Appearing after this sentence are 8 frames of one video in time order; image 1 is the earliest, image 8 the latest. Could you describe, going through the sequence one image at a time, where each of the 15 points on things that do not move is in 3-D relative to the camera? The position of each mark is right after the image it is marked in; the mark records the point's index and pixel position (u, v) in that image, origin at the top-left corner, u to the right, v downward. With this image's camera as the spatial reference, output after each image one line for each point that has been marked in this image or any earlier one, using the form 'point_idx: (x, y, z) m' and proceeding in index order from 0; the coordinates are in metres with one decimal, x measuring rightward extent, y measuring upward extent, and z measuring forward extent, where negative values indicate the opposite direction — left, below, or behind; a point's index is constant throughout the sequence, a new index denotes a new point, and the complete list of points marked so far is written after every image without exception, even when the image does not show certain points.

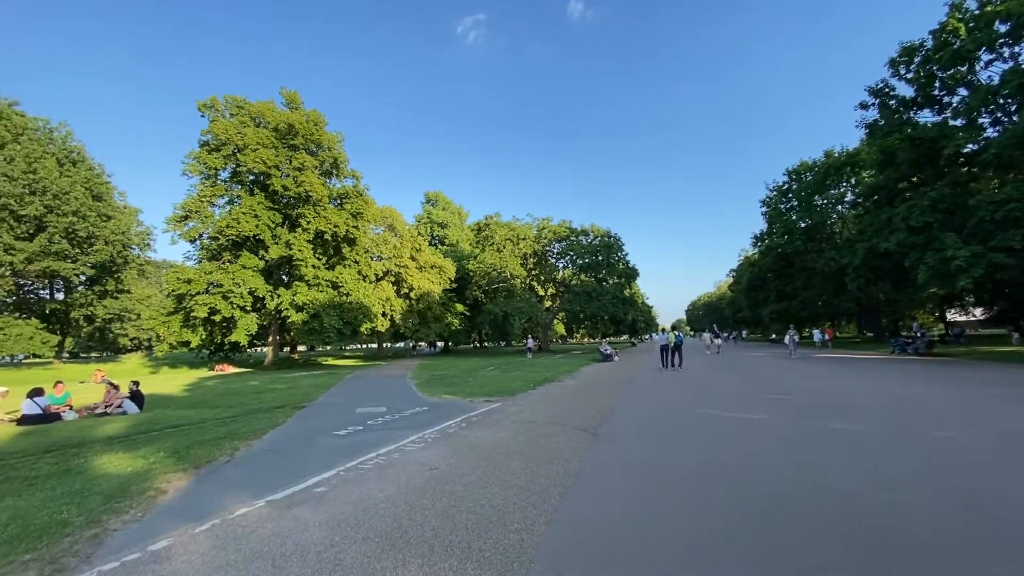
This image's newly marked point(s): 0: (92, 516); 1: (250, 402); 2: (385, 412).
0: (-4.8, -2.6, +5.5) m
1: (-9.0, -3.9, +16.7) m
2: (-3.4, -3.3, +12.7) m
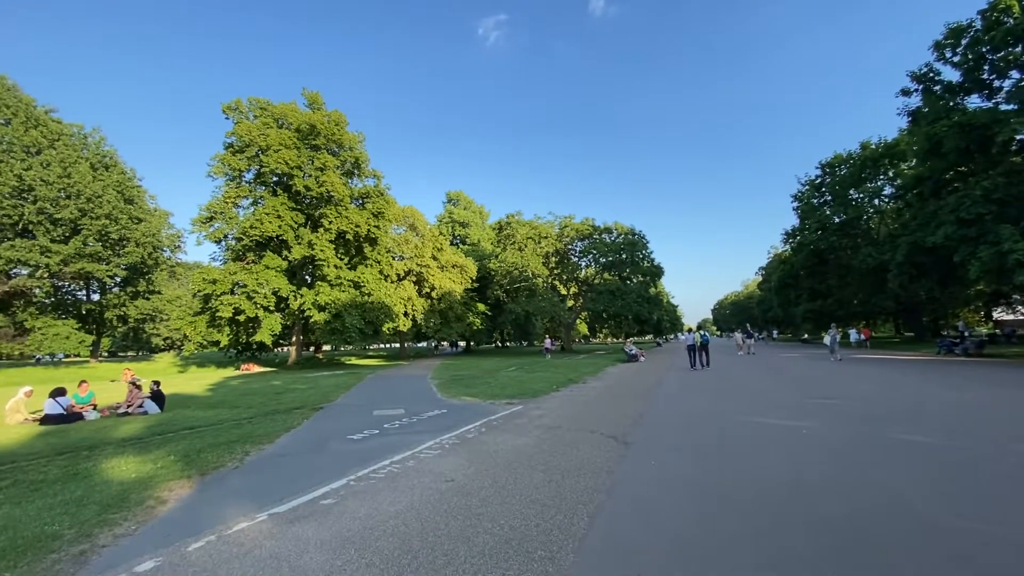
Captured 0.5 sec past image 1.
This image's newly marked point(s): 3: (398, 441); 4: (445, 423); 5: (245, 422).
0: (-4.5, -2.6, +5.1) m
1: (-8.3, -3.9, +16.5) m
2: (-2.8, -3.2, +12.3) m
3: (-2.2, -3.0, +9.4) m
4: (-1.5, -3.1, +11.0) m
5: (-6.7, -3.4, +12.2) m
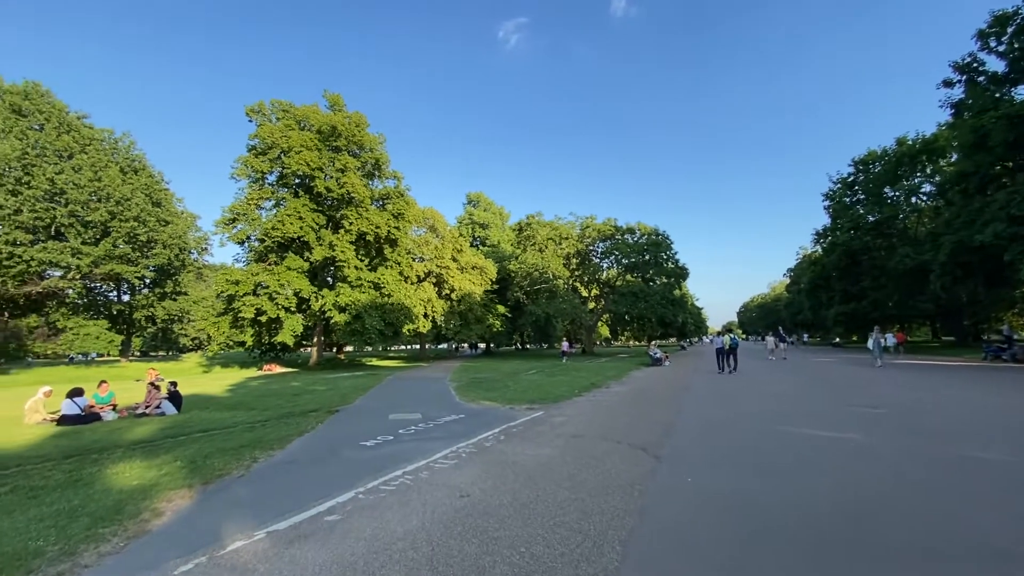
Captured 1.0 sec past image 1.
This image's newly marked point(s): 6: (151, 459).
0: (-4.3, -2.5, +4.7) m
1: (-7.6, -3.9, +16.2) m
2: (-2.3, -3.2, +11.8) m
3: (-1.8, -3.0, +8.9) m
4: (-1.1, -3.1, +10.4) m
5: (-6.2, -3.4, +11.9) m
6: (-6.3, -3.0, +8.4) m
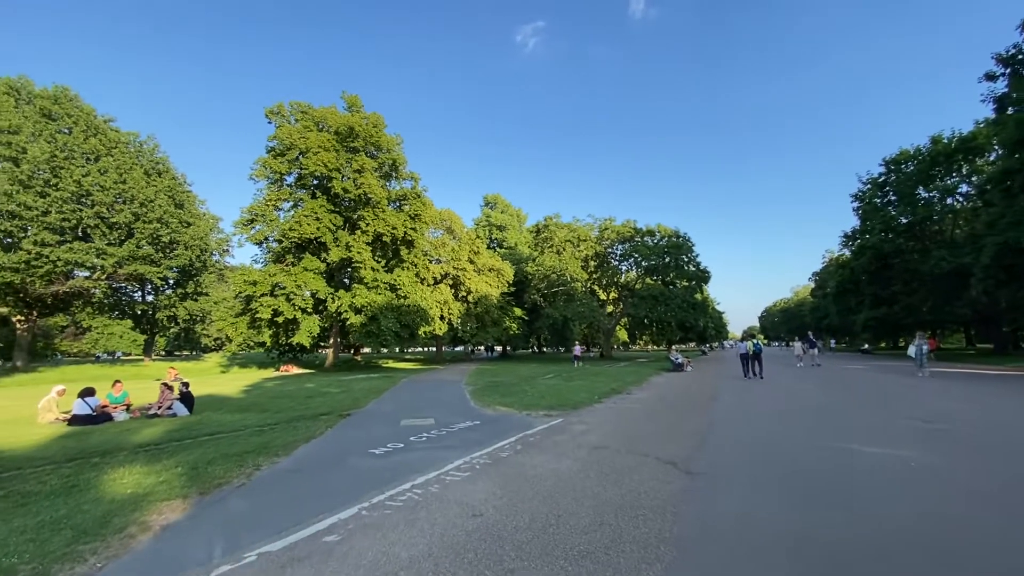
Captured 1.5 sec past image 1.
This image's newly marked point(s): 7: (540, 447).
0: (-4.2, -2.5, +4.3) m
1: (-7.0, -3.9, +15.9) m
2: (-1.9, -3.2, +11.3) m
3: (-1.5, -2.9, +8.4) m
4: (-0.7, -3.1, +9.9) m
5: (-5.8, -3.3, +11.5) m
6: (-6.0, -2.9, +8.1) m
7: (+0.5, -2.9, +8.8) m
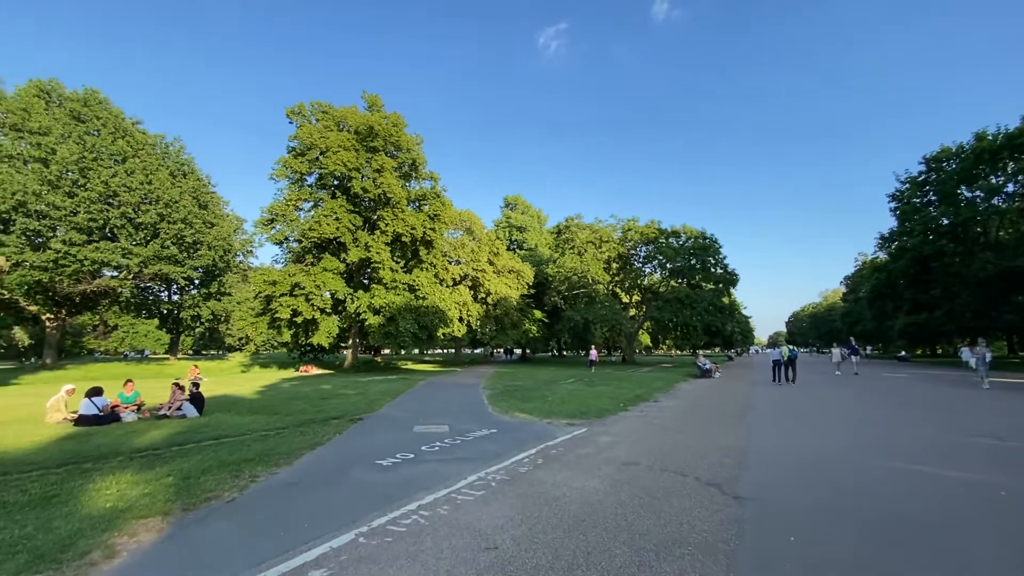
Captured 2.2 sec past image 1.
0: (-4.0, -2.4, +3.6) m
1: (-6.4, -3.9, +15.3) m
2: (-1.4, -3.2, +10.5) m
3: (-1.2, -2.9, +7.6) m
4: (-0.4, -3.0, +9.1) m
5: (-5.4, -3.3, +10.9) m
6: (-5.7, -2.9, +7.5) m
7: (+0.8, -2.8, +7.9) m
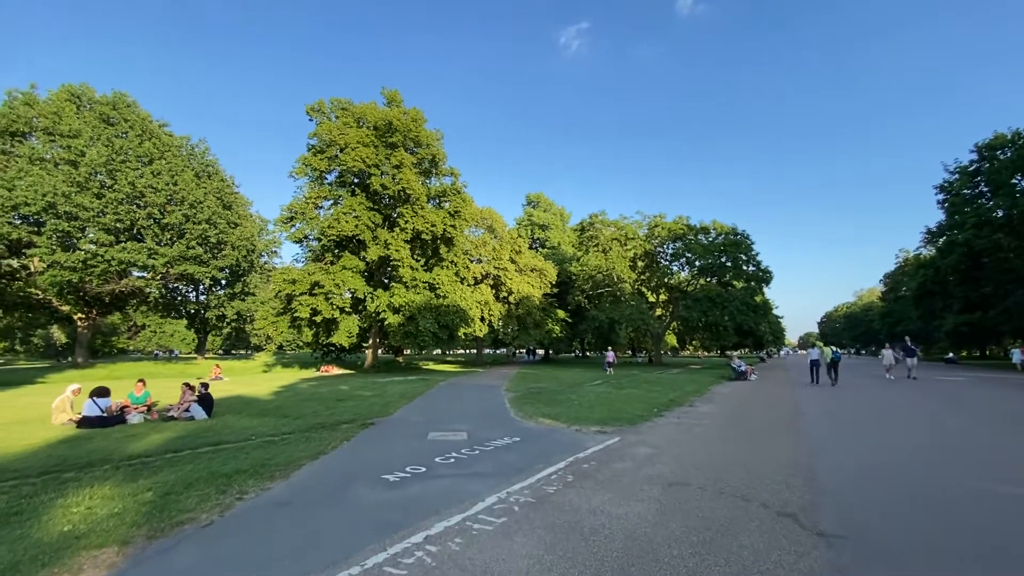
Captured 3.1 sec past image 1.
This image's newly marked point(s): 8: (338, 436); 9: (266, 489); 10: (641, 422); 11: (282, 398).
0: (-3.9, -2.2, +2.8) m
1: (-5.7, -3.7, +14.6) m
2: (-1.0, -3.1, +9.5) m
3: (-0.9, -2.7, +6.6) m
4: (+0.1, -2.9, +8.0) m
5: (-4.9, -3.1, +10.1) m
6: (-5.4, -2.7, +6.7) m
7: (+1.2, -2.7, +6.8) m
8: (-3.7, -3.1, +10.3) m
9: (-3.4, -2.7, +6.6) m
10: (+3.3, -3.4, +12.3) m
11: (-9.1, -4.4, +19.1) m
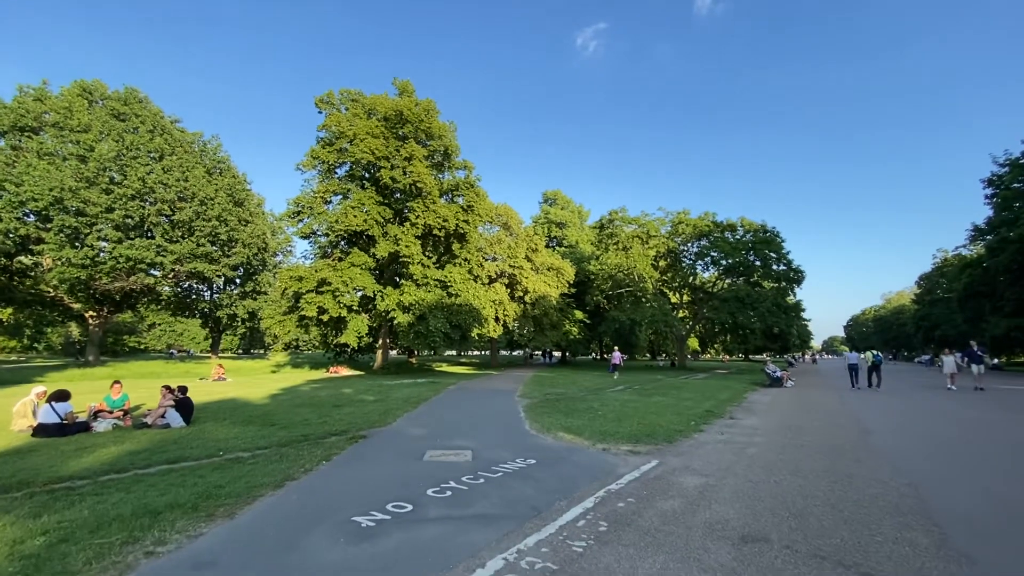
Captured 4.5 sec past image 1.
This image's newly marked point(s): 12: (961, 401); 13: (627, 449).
0: (-3.8, -2.0, +1.1) m
1: (-5.3, -3.6, +13.0) m
2: (-0.7, -2.9, +7.8) m
3: (-0.7, -2.5, +4.8) m
4: (+0.2, -2.7, +6.3) m
5: (-4.6, -2.9, +8.5) m
6: (-5.2, -2.5, +5.1) m
7: (+1.3, -2.5, +5.0) m
8: (-3.4, -2.9, +8.6) m
9: (-3.2, -2.5, +4.9) m
10: (+3.6, -3.2, +10.4) m
11: (-8.6, -4.2, +17.6) m
12: (+16.8, -4.2, +18.1) m
13: (+2.2, -3.1, +9.3) m
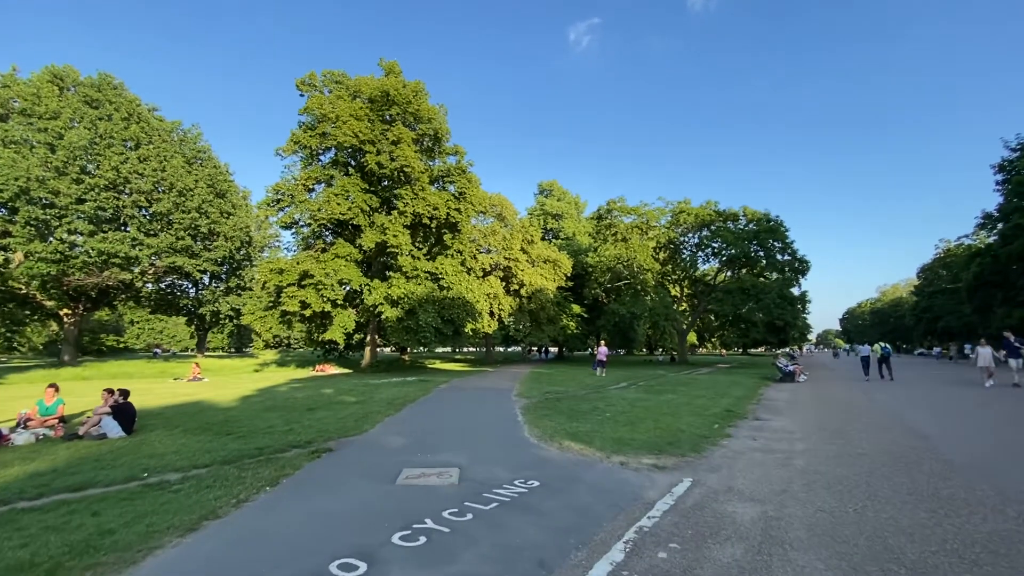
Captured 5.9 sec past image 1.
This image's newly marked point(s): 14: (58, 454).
0: (-3.8, -1.8, -0.6) m
1: (-5.4, -3.2, +11.2) m
2: (-0.8, -2.5, +6.1) m
3: (-0.7, -2.2, +3.1) m
4: (+0.2, -2.4, +4.6) m
5: (-4.6, -2.6, +6.7) m
6: (-5.2, -2.2, +3.3) m
7: (+1.3, -2.2, +3.3) m
8: (-3.5, -2.6, +6.9) m
9: (-3.2, -2.2, +3.2) m
10: (+3.5, -2.9, +8.8) m
11: (-8.7, -3.8, +15.8) m
12: (+16.7, -3.7, +16.6) m
13: (+2.2, -2.7, +7.6) m
14: (-8.3, -3.0, +8.8) m
